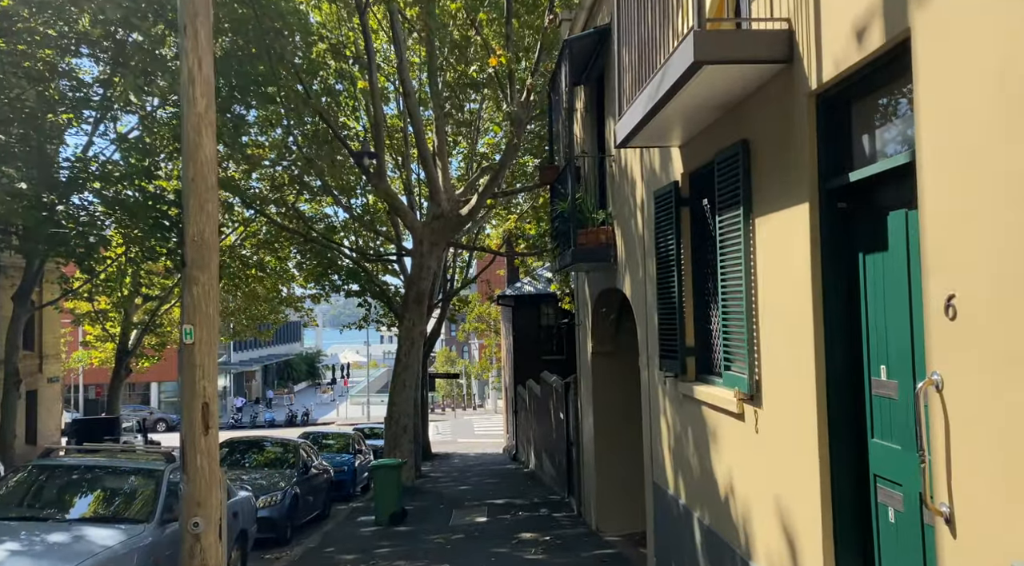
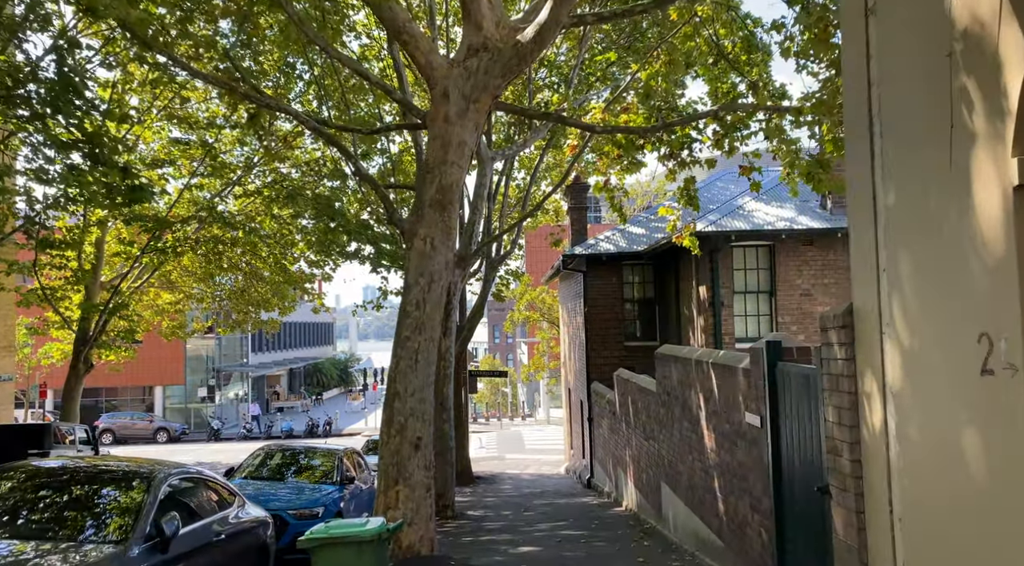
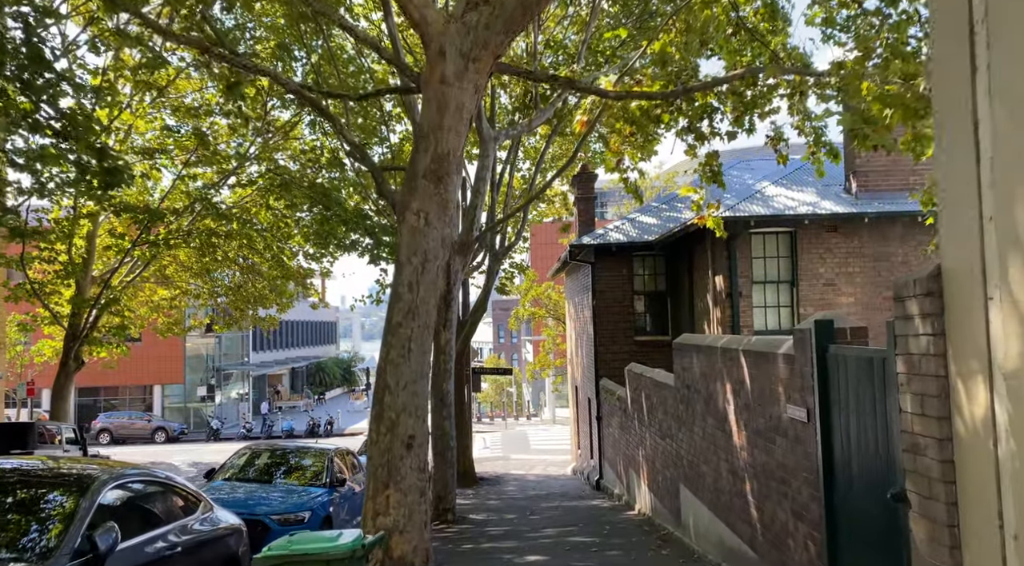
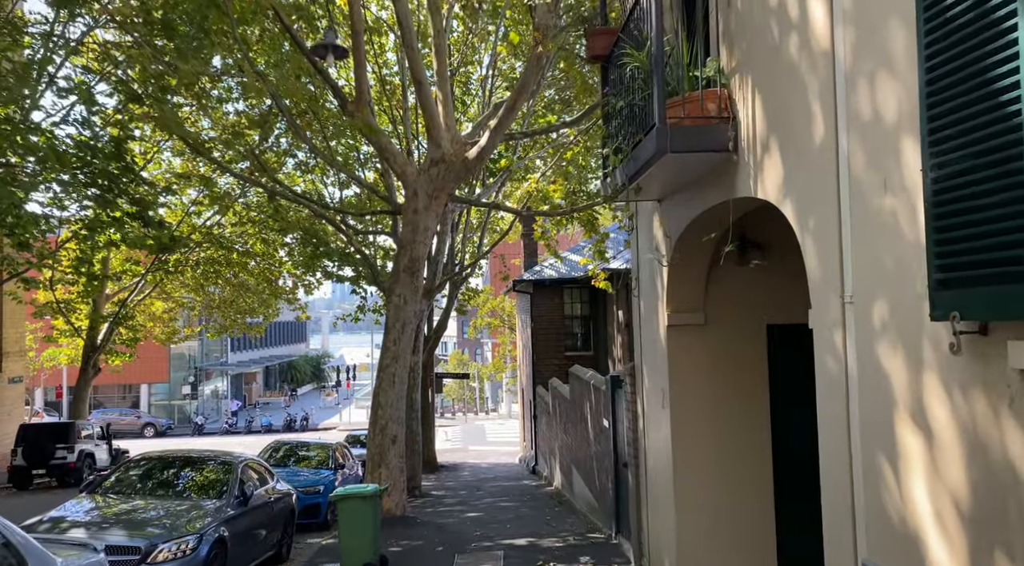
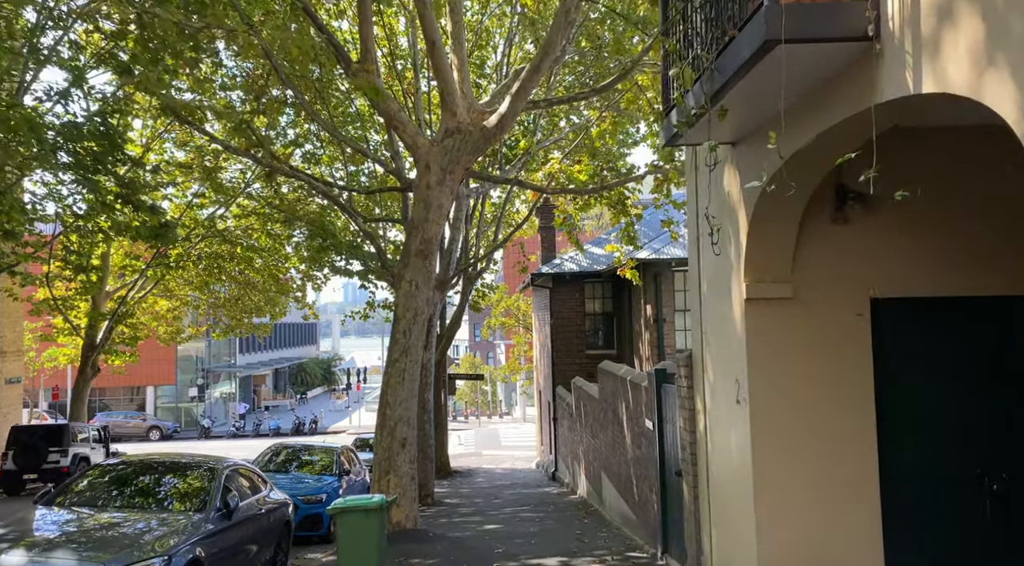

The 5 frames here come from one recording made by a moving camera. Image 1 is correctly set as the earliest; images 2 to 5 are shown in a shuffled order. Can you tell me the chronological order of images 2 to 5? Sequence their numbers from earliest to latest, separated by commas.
4, 5, 2, 3
